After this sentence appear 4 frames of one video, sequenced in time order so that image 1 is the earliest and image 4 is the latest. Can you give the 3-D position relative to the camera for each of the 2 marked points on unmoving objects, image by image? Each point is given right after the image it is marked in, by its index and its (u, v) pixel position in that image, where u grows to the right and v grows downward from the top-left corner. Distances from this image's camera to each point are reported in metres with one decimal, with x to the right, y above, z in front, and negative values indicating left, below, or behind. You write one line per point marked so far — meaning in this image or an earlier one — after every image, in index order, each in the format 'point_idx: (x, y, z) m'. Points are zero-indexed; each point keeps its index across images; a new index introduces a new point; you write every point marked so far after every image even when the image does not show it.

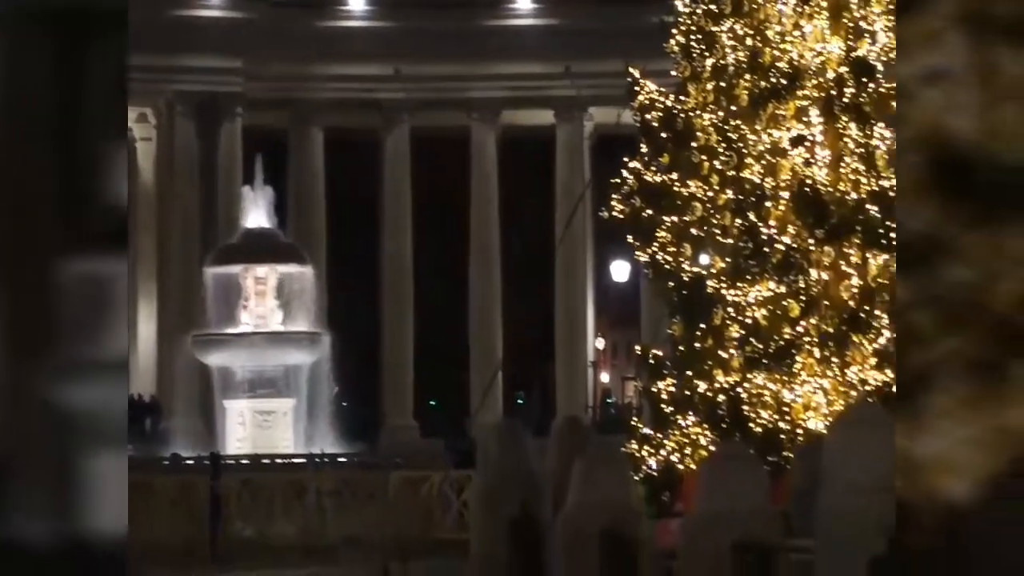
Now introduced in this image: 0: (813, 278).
0: (+1.1, 0.0, +9.9) m
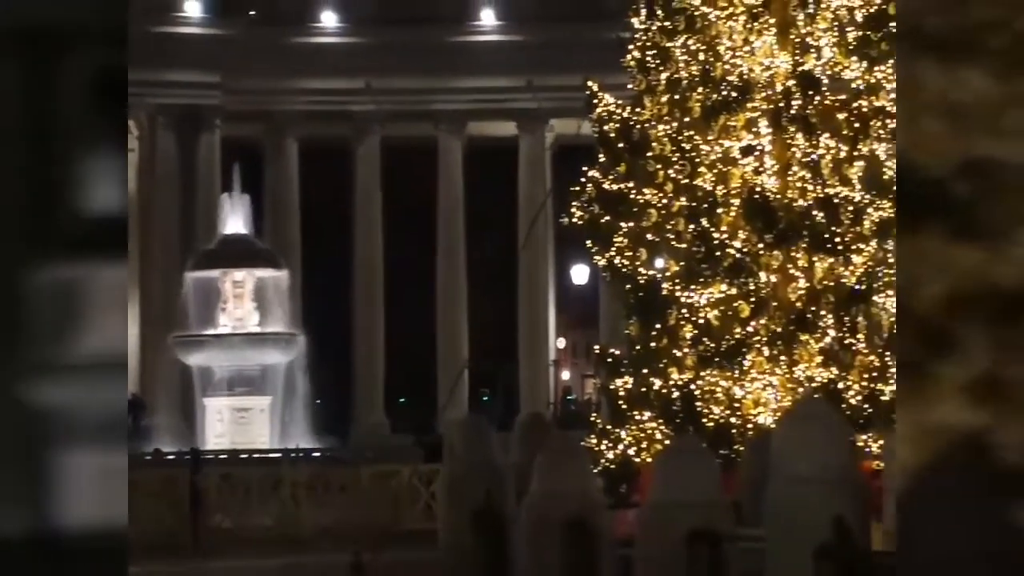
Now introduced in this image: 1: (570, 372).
0: (+0.9, 0.0, +10.4) m
1: (+0.2, -0.3, +10.0) m
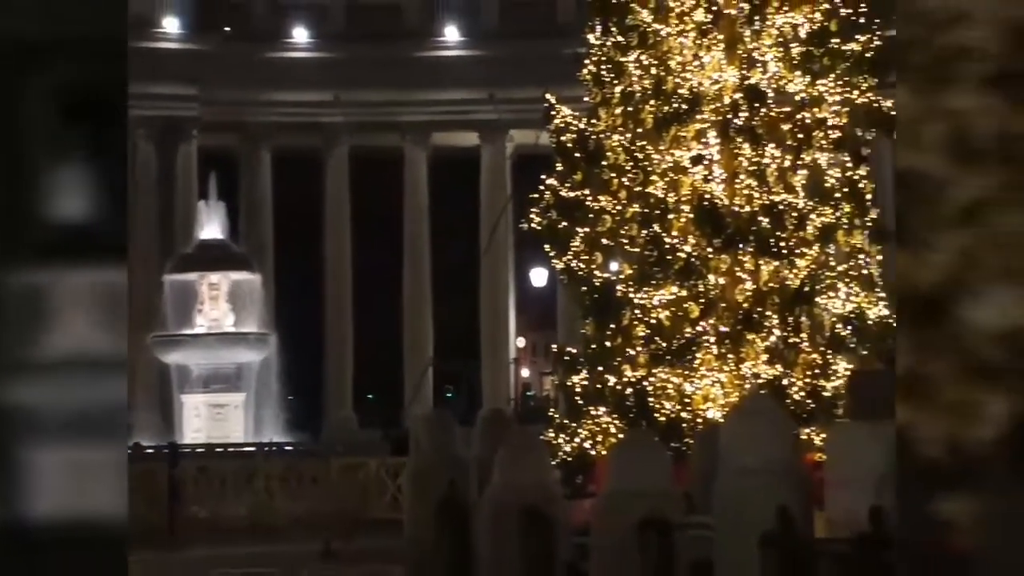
0: (+0.8, 0.0, +11.0) m
1: (+0.1, -0.3, +10.5) m
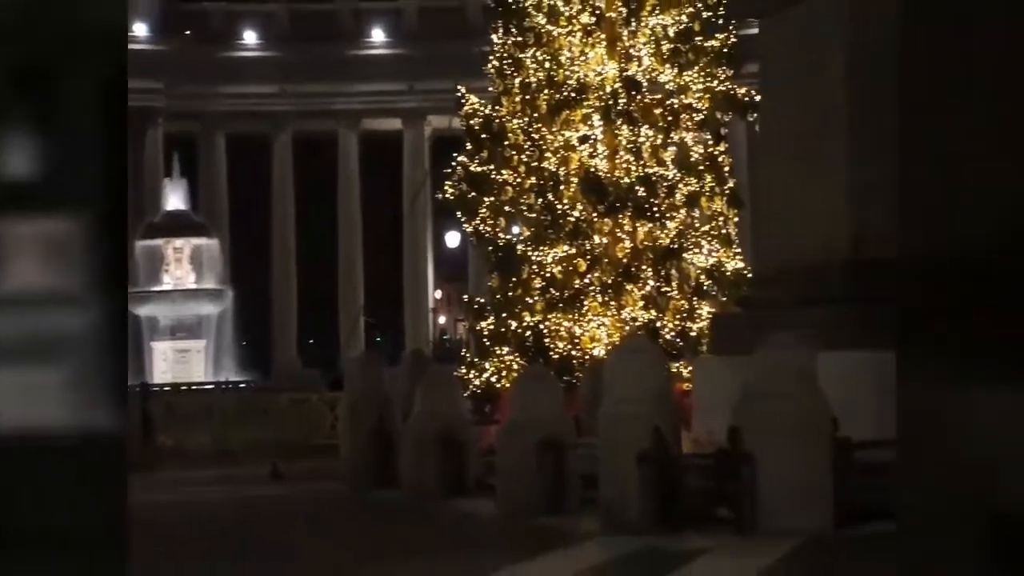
0: (+0.4, +0.2, +13.0) m
1: (-0.3, -0.1, +12.6) m
